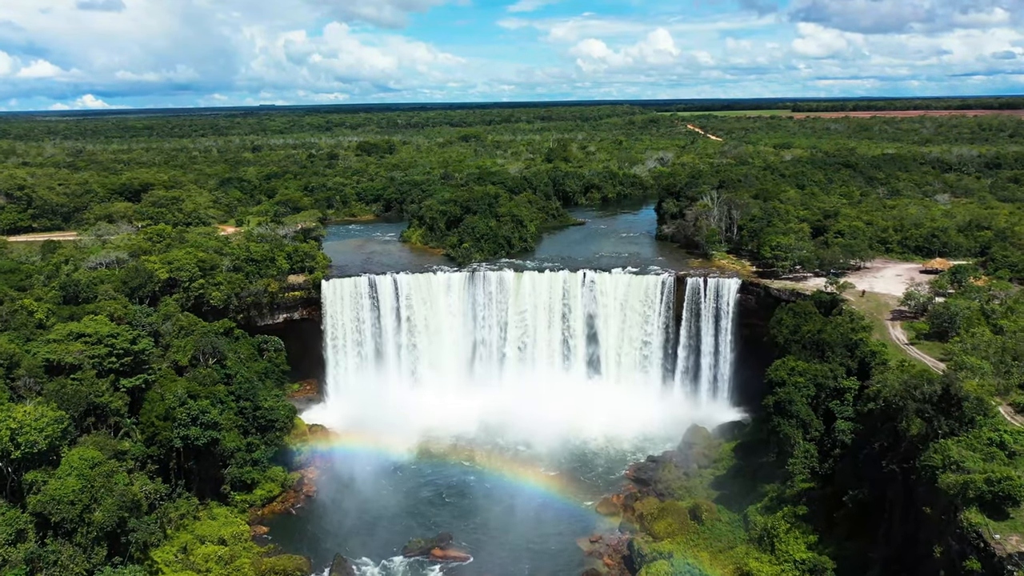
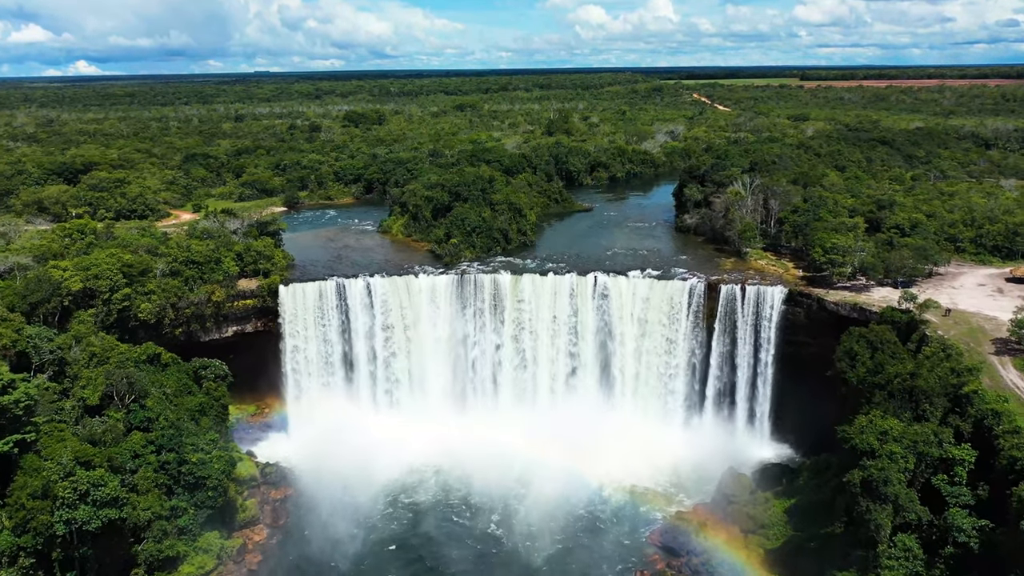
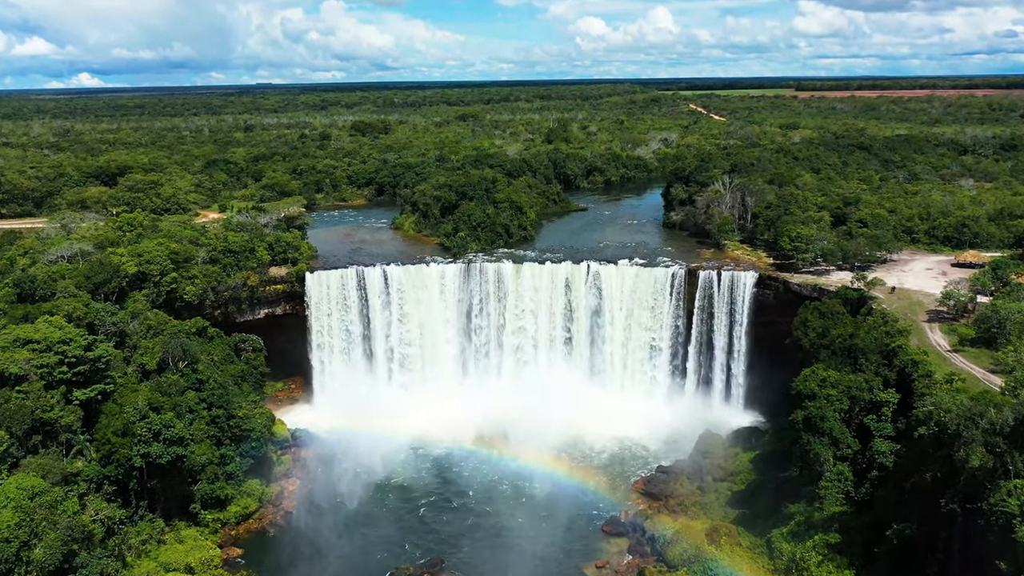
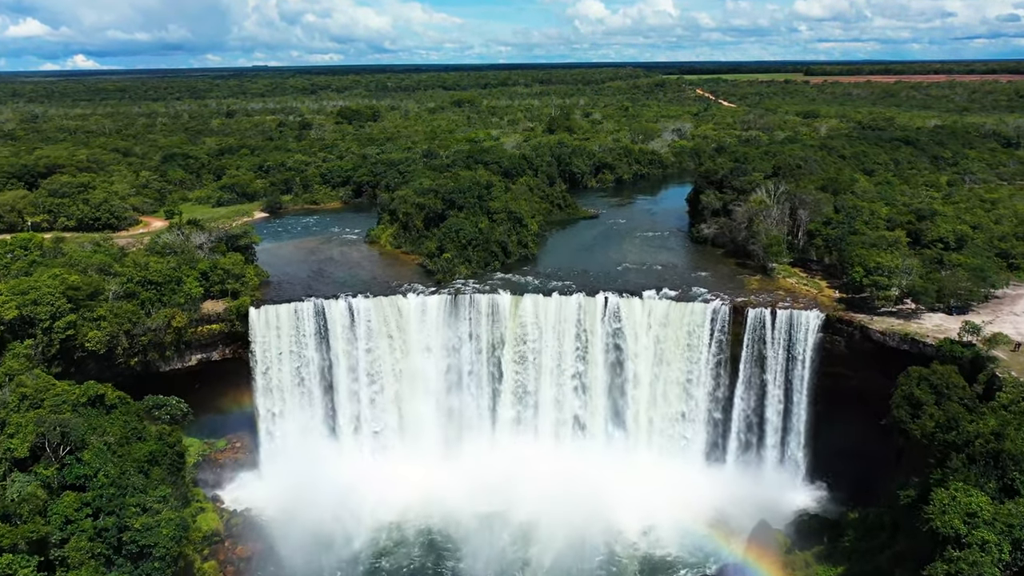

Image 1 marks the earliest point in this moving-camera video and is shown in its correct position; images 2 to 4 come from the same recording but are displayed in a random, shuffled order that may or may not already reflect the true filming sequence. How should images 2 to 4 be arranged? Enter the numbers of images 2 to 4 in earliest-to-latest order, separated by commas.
3, 2, 4
